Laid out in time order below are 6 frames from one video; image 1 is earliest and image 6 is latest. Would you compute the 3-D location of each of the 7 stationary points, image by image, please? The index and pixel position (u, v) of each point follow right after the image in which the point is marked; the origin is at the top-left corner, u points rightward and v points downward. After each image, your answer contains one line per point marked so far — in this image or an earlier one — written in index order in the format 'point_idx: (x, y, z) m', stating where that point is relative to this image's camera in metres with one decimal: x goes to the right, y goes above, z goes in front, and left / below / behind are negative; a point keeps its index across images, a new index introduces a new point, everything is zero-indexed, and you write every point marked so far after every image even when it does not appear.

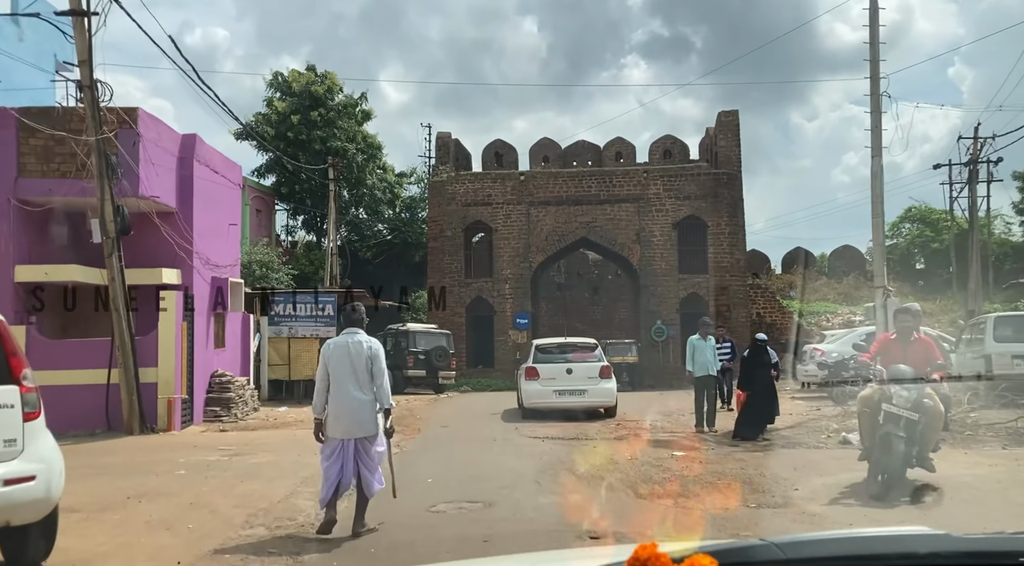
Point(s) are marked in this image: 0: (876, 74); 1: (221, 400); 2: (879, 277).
0: (+4.8, +2.8, +11.6) m
1: (-3.7, -1.5, +11.2) m
2: (+4.8, +0.1, +11.5) m
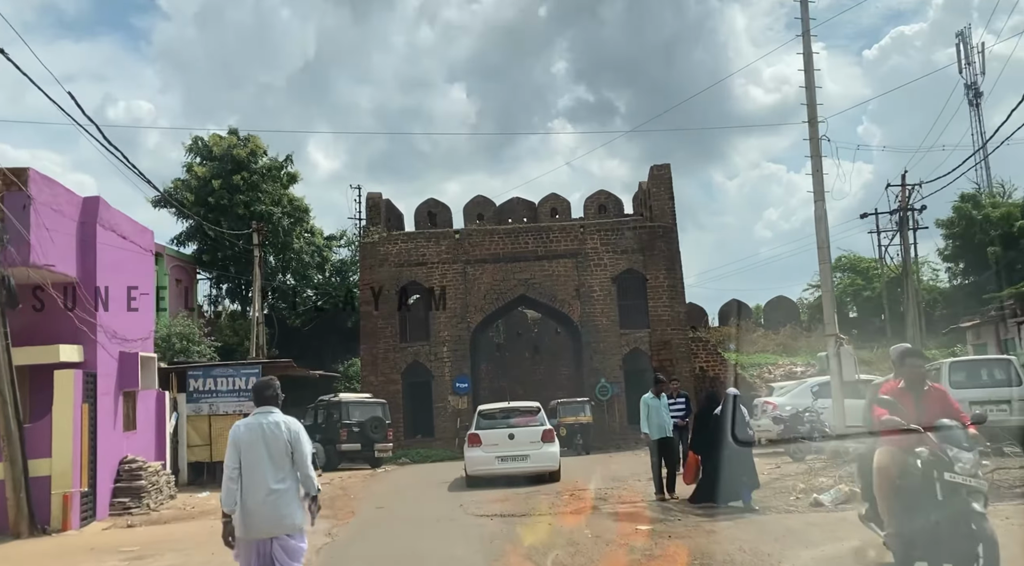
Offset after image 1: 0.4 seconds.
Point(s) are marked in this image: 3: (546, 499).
0: (+3.9, +2.1, +11.4) m
1: (-4.4, -2.4, +10.0) m
2: (+4.0, -0.5, +11.2) m
3: (+0.4, -2.4, +9.8) m
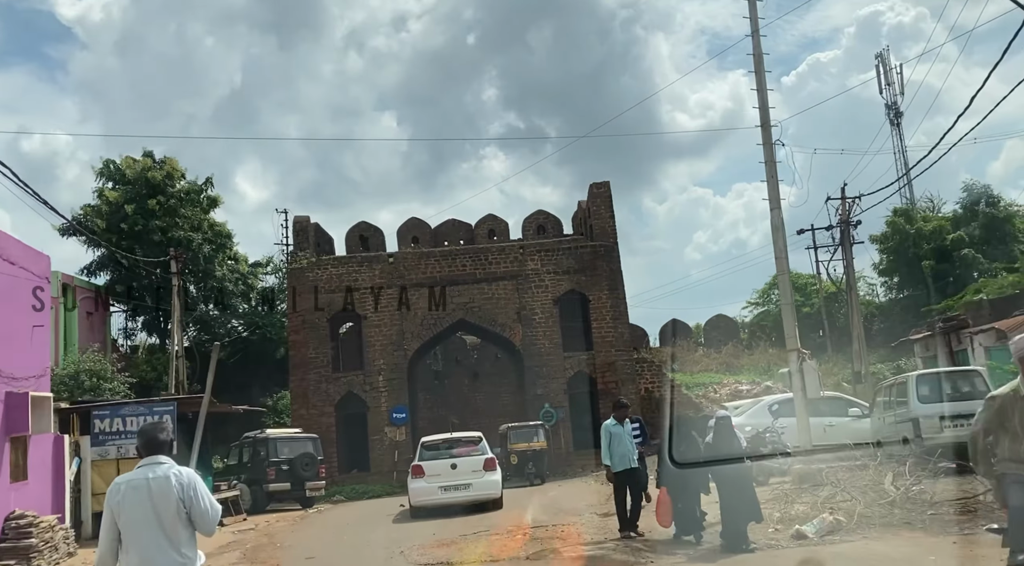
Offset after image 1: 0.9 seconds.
0: (+3.1, +2.0, +10.8) m
1: (-4.9, -2.7, +8.7) m
2: (+3.3, -0.7, +10.5) m
3: (-0.2, -2.6, +8.8) m
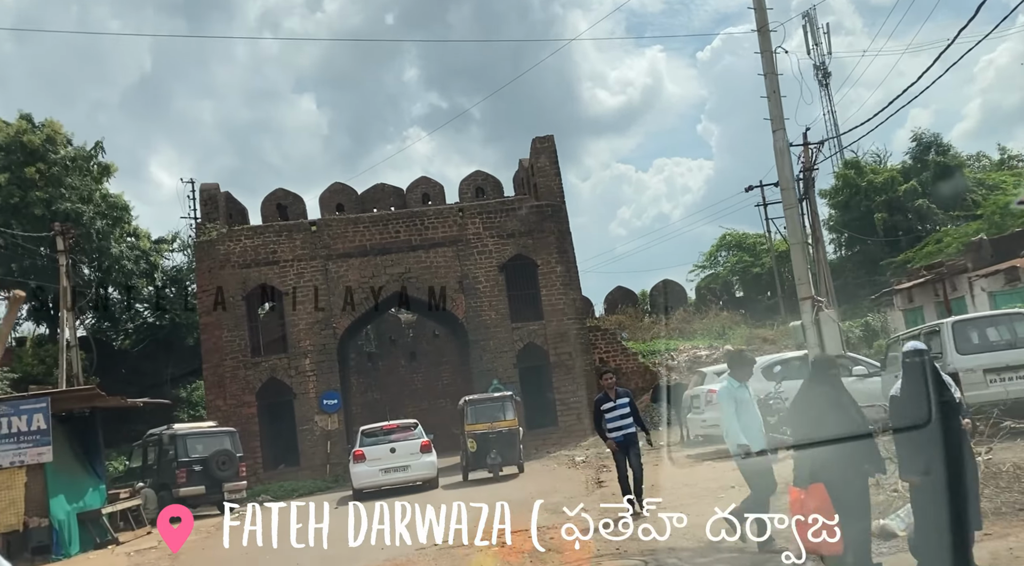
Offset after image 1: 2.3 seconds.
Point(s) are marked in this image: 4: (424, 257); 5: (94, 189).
0: (+2.6, +2.6, +9.0) m
1: (-5.1, -2.4, +6.3) m
2: (+2.9, 0.0, +8.7) m
3: (-0.4, -2.1, +6.8) m
4: (-2.0, +0.6, +20.0) m
5: (-9.3, +2.1, +19.5) m
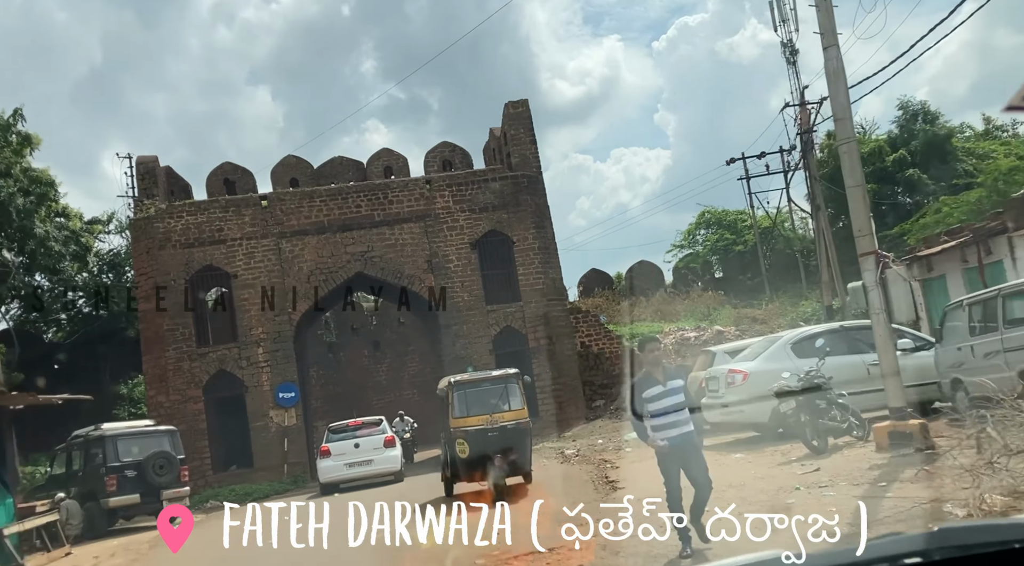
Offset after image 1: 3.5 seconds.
0: (+2.5, +3.0, +7.3) m
1: (-5.0, -2.1, +4.4) m
2: (+2.8, +0.4, +7.1) m
3: (-0.3, -1.8, +5.1) m
4: (-2.6, +1.0, +18.1) m
5: (-9.8, +2.4, +17.3) m
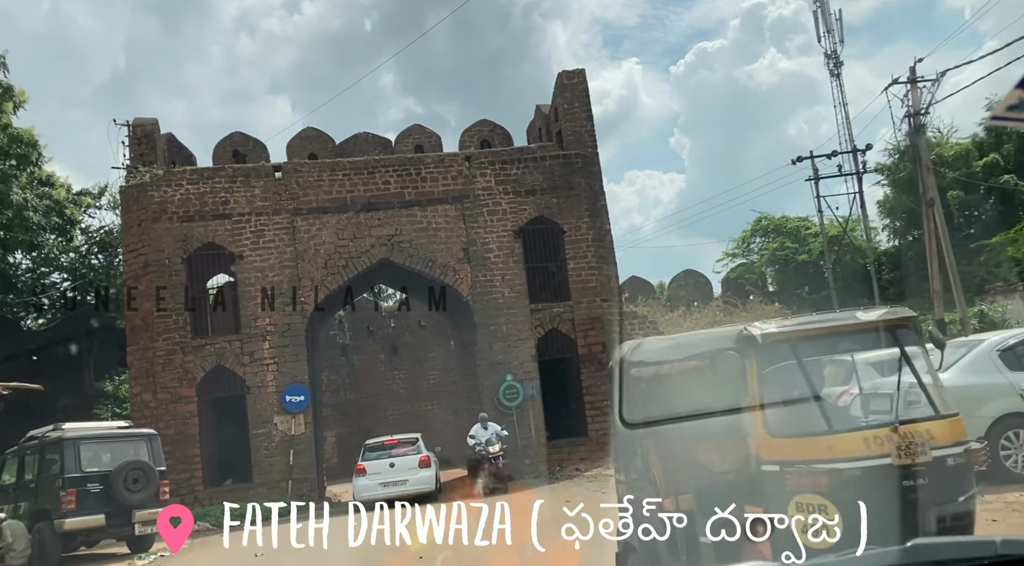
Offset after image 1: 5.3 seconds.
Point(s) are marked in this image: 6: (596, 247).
0: (+3.3, +3.2, +4.7) m
1: (-4.4, -1.6, +1.8) m
2: (+3.6, +0.6, +4.5) m
3: (+0.3, -1.4, +2.5) m
4: (-1.6, +1.2, +15.6) m
5: (-8.8, +2.9, +14.9) m
6: (+1.5, +0.6, +15.9) m
